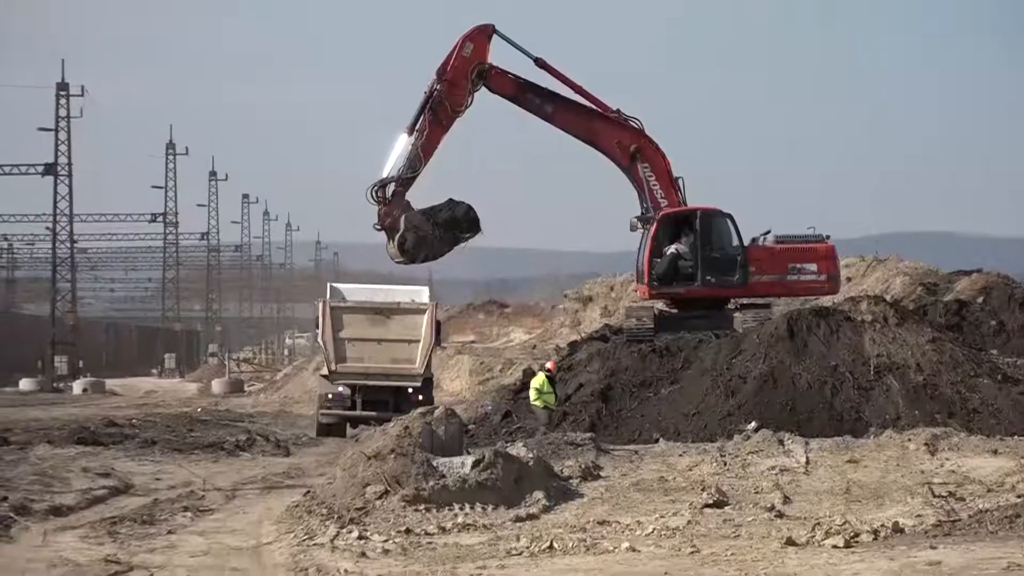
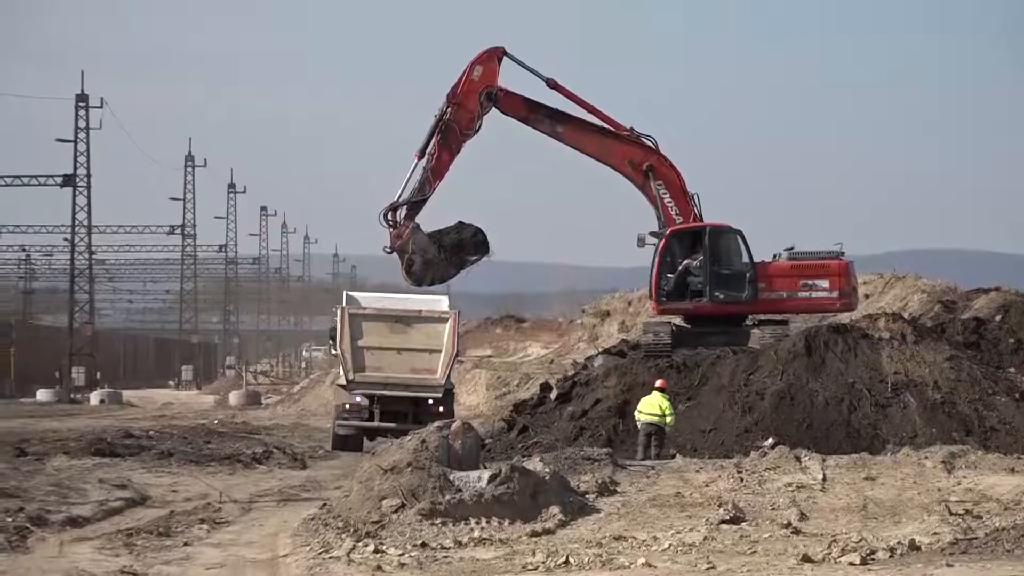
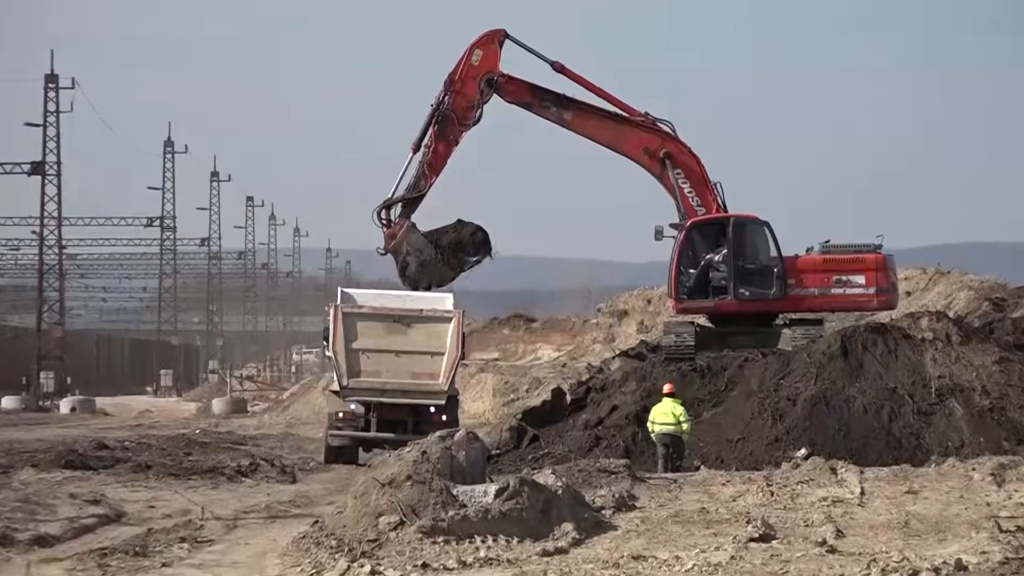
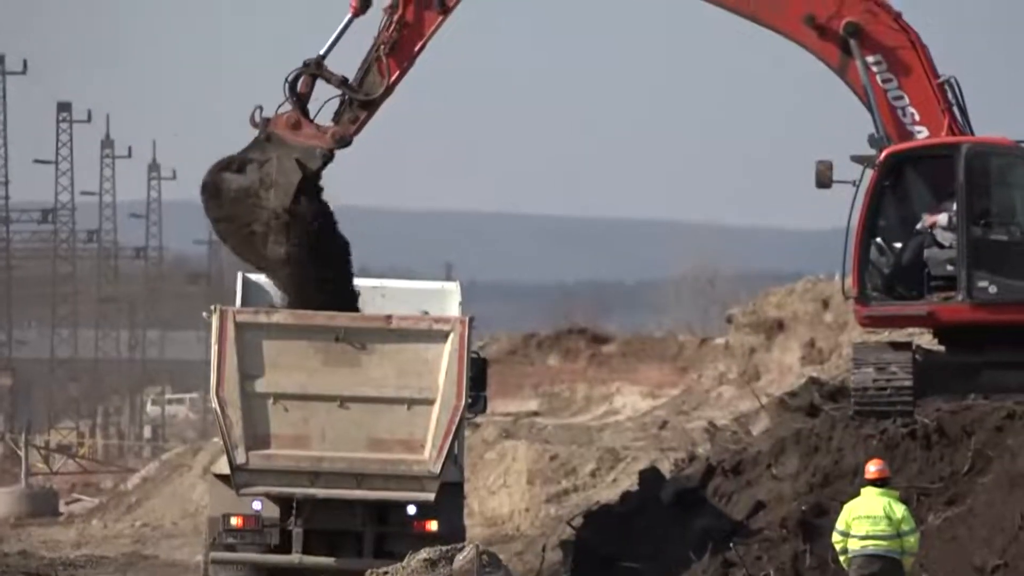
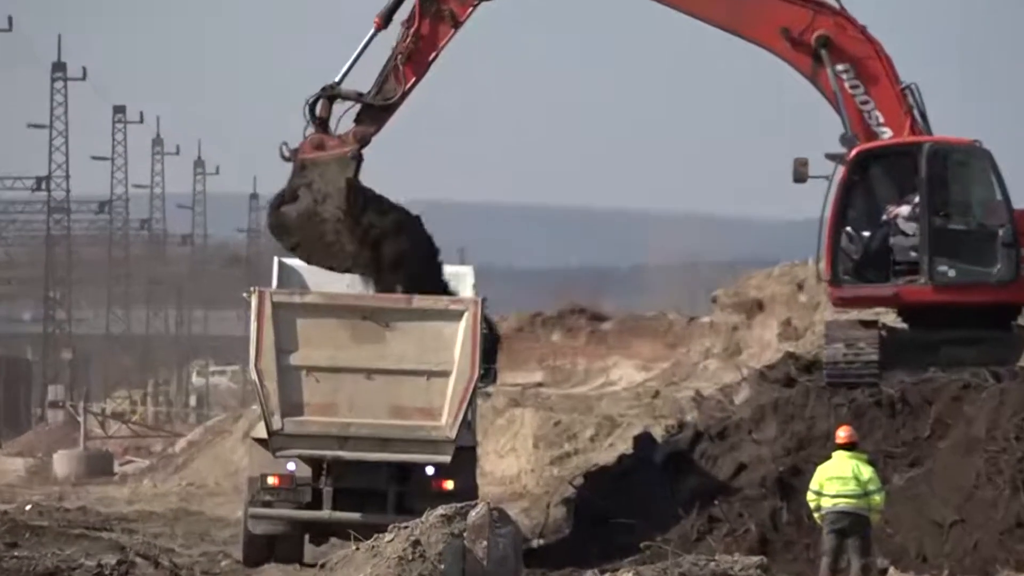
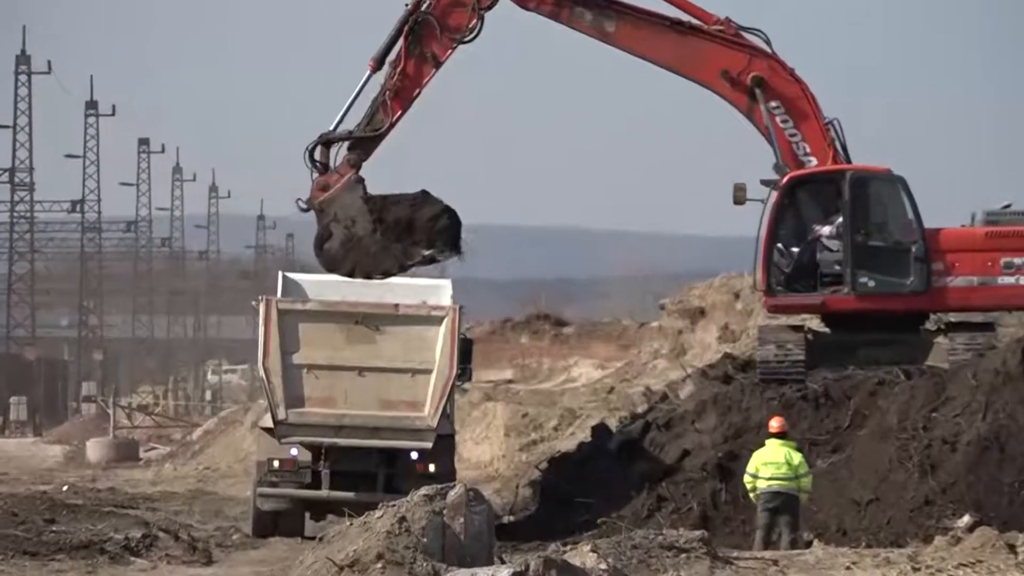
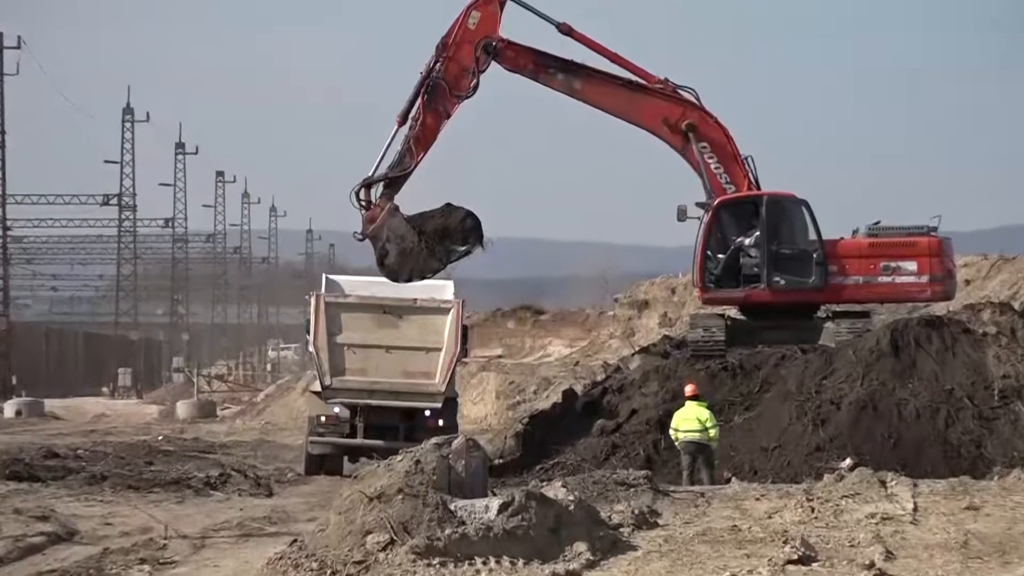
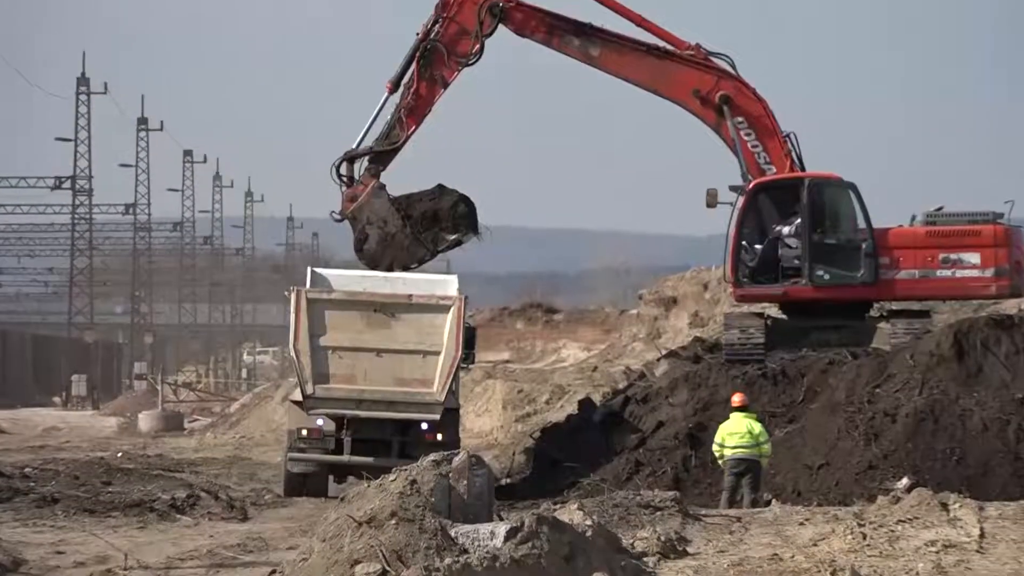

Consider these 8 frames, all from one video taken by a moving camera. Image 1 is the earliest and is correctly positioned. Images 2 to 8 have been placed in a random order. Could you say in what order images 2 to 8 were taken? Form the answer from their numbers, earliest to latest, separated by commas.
2, 3, 7, 8, 6, 5, 4
